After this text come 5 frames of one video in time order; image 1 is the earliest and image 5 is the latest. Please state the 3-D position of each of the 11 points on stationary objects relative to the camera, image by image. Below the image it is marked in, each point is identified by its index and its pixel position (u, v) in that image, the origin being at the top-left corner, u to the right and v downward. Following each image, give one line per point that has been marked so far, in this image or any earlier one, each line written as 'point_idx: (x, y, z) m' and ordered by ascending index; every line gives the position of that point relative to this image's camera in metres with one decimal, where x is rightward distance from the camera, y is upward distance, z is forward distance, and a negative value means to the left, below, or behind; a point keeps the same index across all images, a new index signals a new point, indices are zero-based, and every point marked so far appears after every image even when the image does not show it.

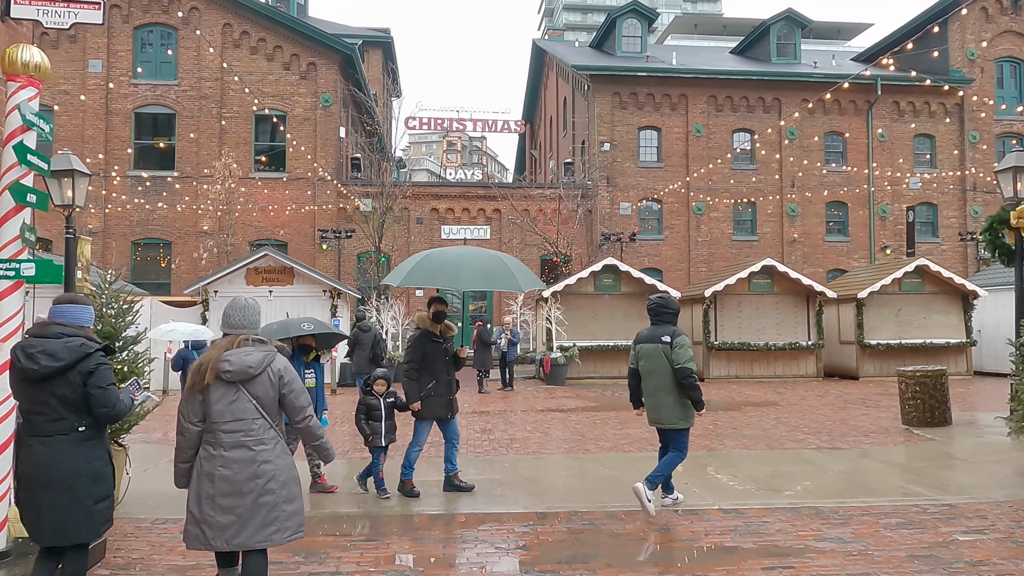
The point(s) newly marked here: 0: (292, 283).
0: (-4.7, +0.1, +16.3) m
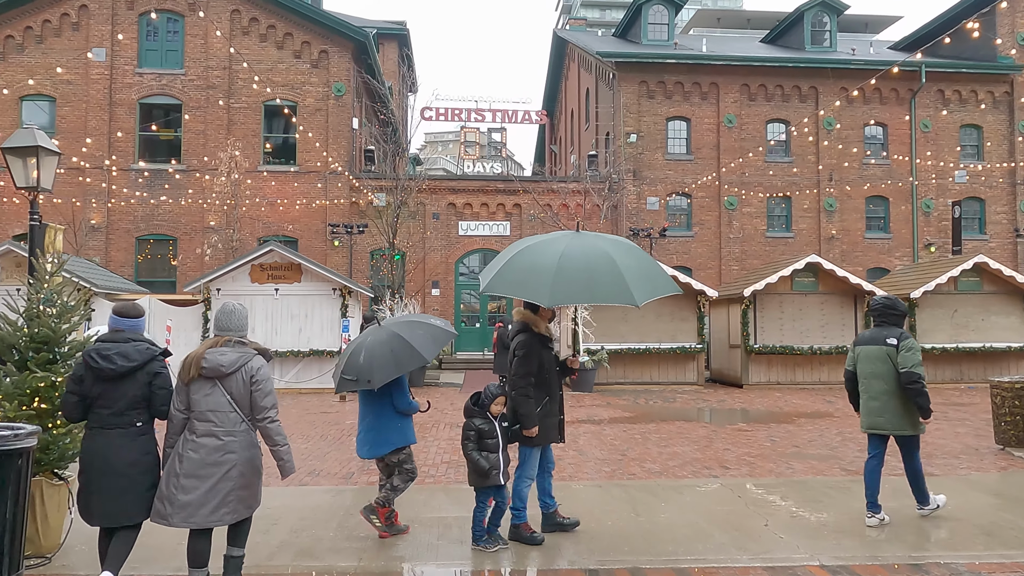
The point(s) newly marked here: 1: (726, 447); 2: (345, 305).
0: (-4.2, +0.1, +15.2) m
1: (+2.4, -1.8, +8.5) m
2: (-3.3, -0.3, +15.2) m
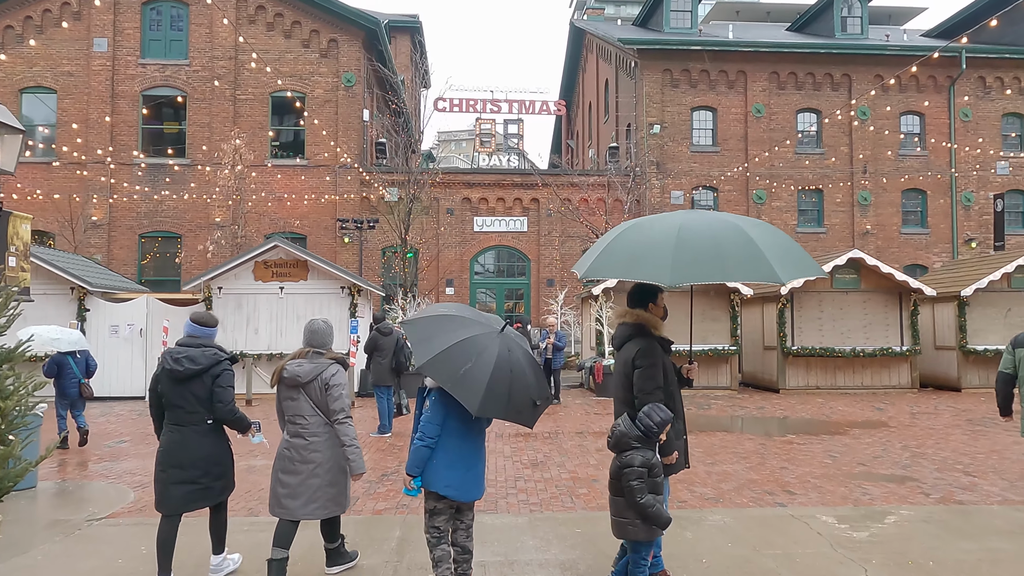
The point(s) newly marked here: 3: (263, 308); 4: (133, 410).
0: (-3.8, +0.2, +14.3) m
1: (+2.6, -1.7, +7.4) m
2: (-2.9, -0.3, +14.3) m
3: (-4.6, -0.4, +14.3) m
4: (-6.0, -1.9, +12.2) m
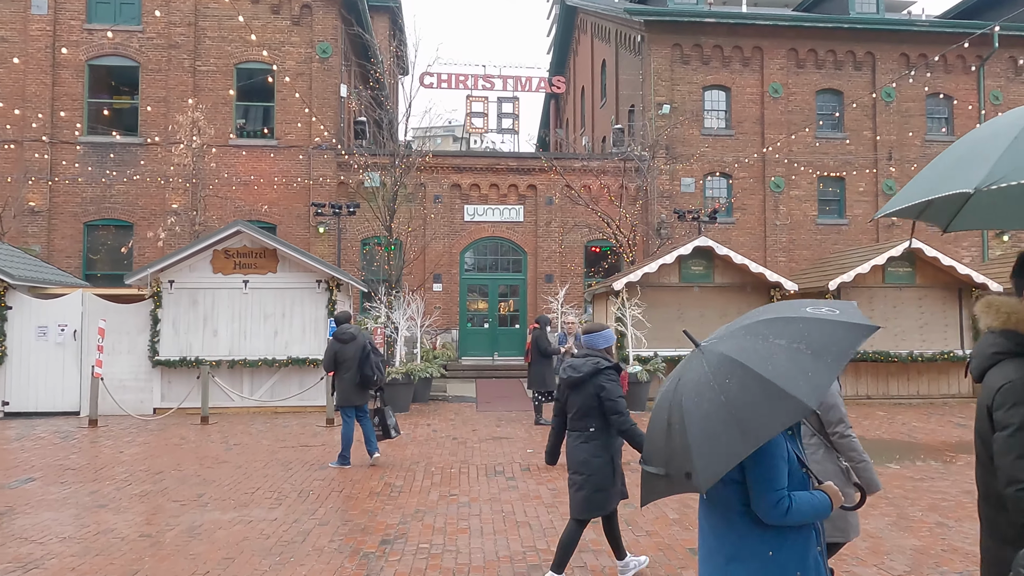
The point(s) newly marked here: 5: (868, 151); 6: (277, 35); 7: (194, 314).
0: (-3.7, +0.3, +12.0) m
1: (+3.0, -1.6, +5.4) m
2: (-2.8, -0.2, +12.1) m
3: (-4.5, -0.3, +12.0) m
4: (-5.8, -1.8, +9.9) m
5: (+9.2, +3.5, +19.9) m
6: (-5.6, +6.0, +18.4) m
7: (-4.9, -0.4, +11.9) m
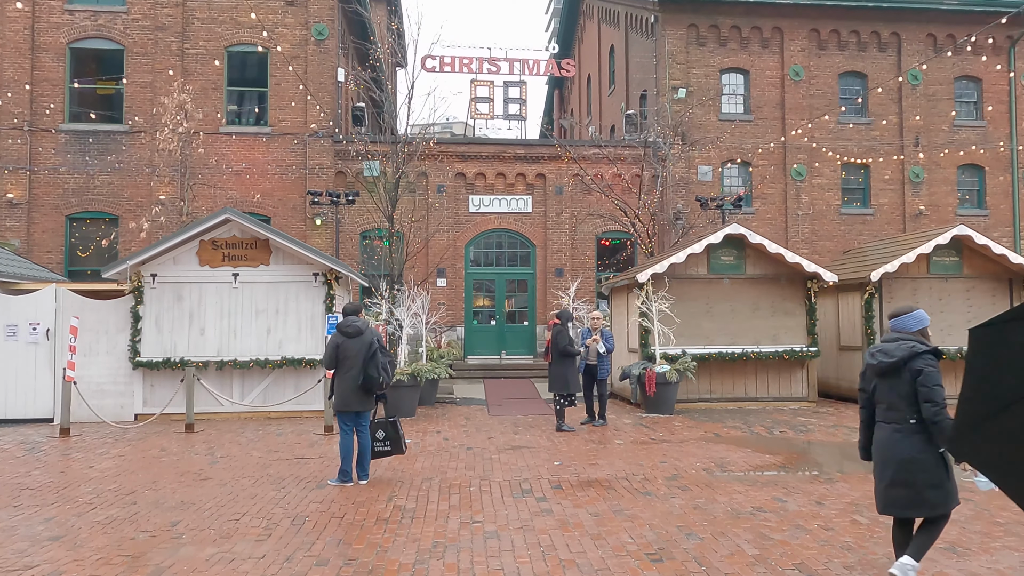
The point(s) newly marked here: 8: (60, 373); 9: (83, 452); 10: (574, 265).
0: (-3.5, +0.4, +11.0) m
1: (+3.2, -1.5, +4.4) m
2: (-2.6, -0.1, +11.1) m
3: (-4.3, -0.2, +11.0) m
4: (-5.6, -1.8, +8.8) m
5: (+9.4, +3.7, +18.9) m
6: (-5.5, +6.1, +17.3) m
7: (-4.7, -0.3, +10.9) m
8: (-6.2, -1.1, +10.5) m
9: (-4.6, -1.8, +8.3) m
10: (+1.4, +0.5, +17.9) m
